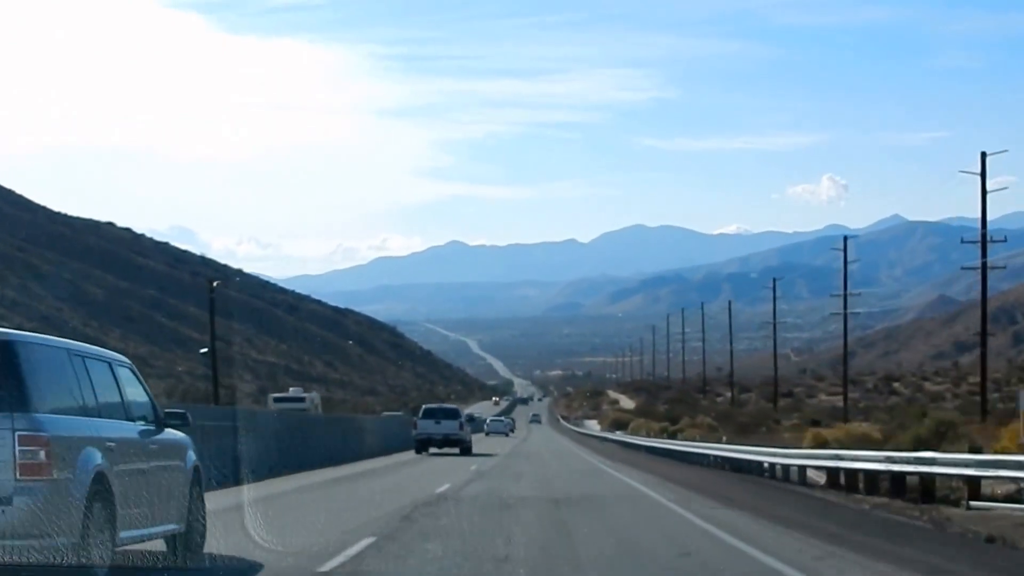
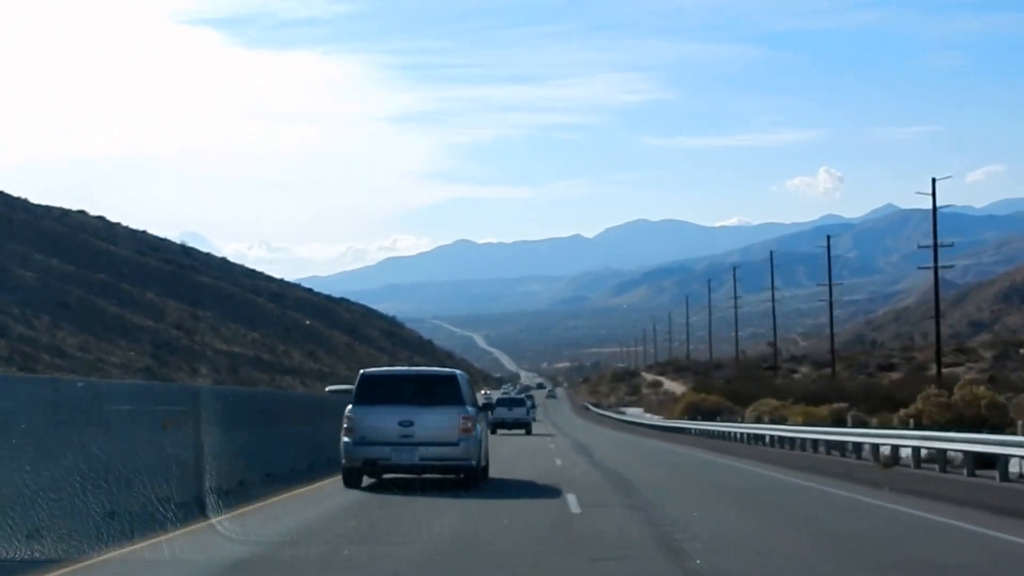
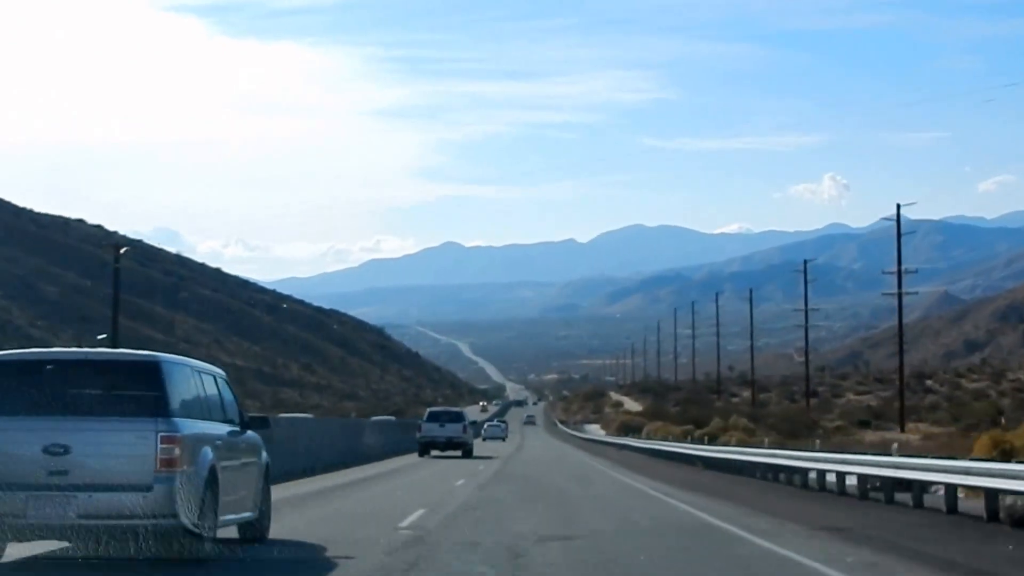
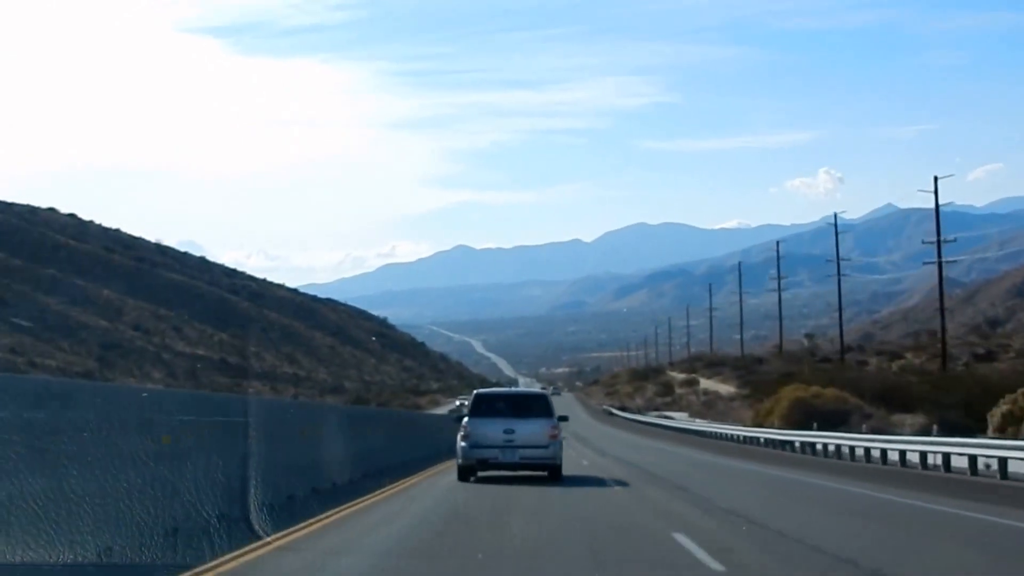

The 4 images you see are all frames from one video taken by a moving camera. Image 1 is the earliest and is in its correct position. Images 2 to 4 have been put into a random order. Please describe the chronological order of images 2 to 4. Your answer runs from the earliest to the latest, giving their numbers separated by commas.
3, 2, 4
